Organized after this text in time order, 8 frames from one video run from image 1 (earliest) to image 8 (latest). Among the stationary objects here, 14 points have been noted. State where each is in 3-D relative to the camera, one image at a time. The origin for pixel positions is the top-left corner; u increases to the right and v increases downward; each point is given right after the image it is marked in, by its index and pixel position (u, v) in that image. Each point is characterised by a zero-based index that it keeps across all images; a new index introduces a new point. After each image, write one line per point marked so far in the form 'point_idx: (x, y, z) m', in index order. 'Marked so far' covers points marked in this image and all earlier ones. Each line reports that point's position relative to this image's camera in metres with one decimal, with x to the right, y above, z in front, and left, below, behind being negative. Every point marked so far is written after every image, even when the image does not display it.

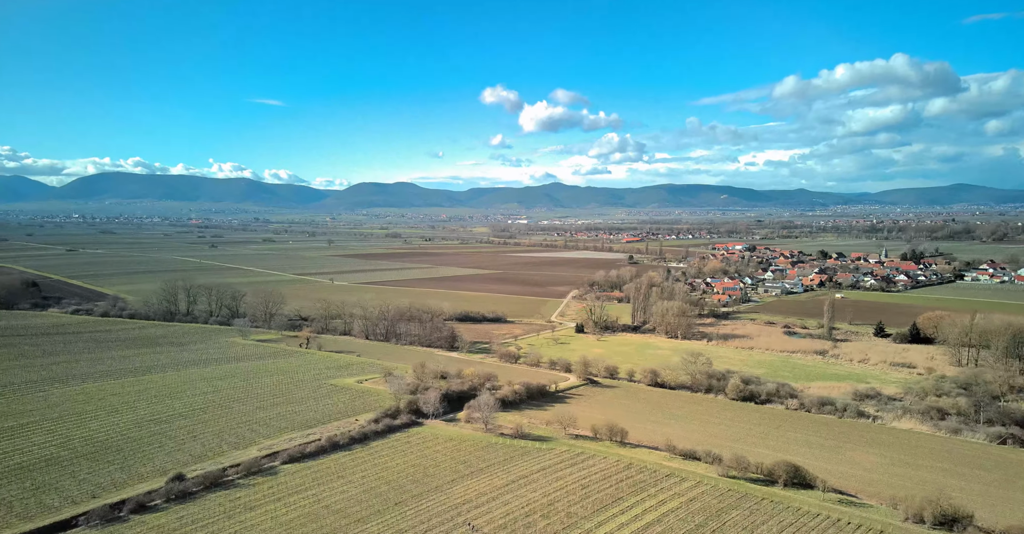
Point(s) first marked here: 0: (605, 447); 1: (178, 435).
0: (+2.6, -5.2, +17.5) m
1: (-9.7, -4.9, +17.8) m
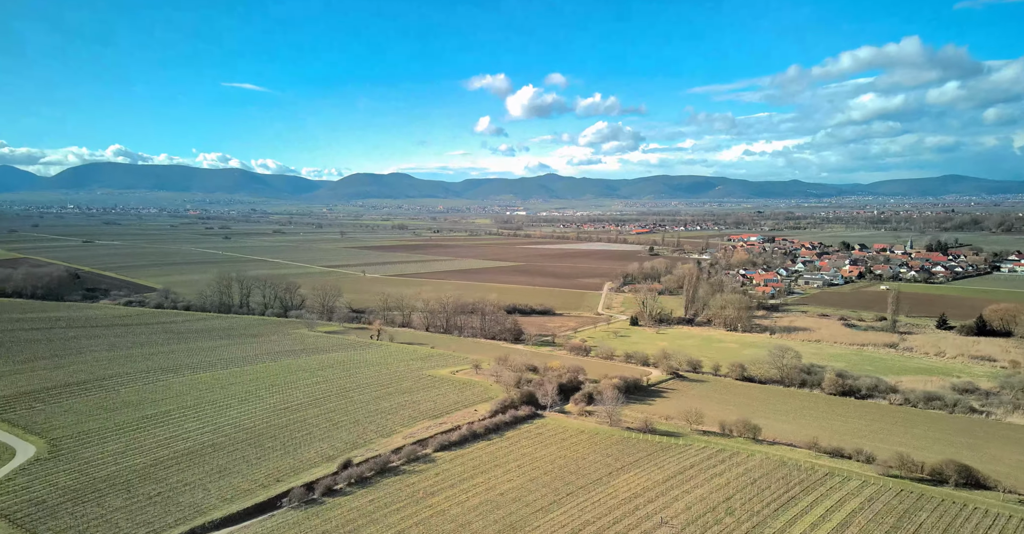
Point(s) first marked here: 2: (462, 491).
0: (+6.3, -4.9, +17.0) m
1: (-5.9, -4.6, +18.1) m
2: (-1.0, -4.5, +12.3) m
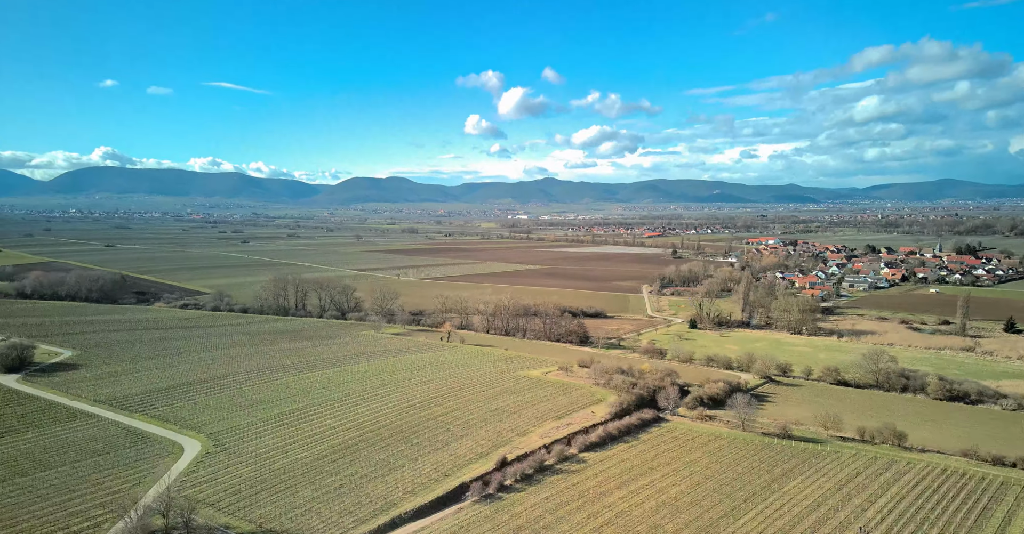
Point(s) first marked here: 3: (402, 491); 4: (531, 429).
0: (+10.0, -4.8, +16.4) m
1: (-2.1, -4.7, +18.2) m
2: (+2.4, -4.4, +12.1) m
3: (-2.1, -4.4, +12.2) m
4: (+0.5, -4.6, +17.4) m
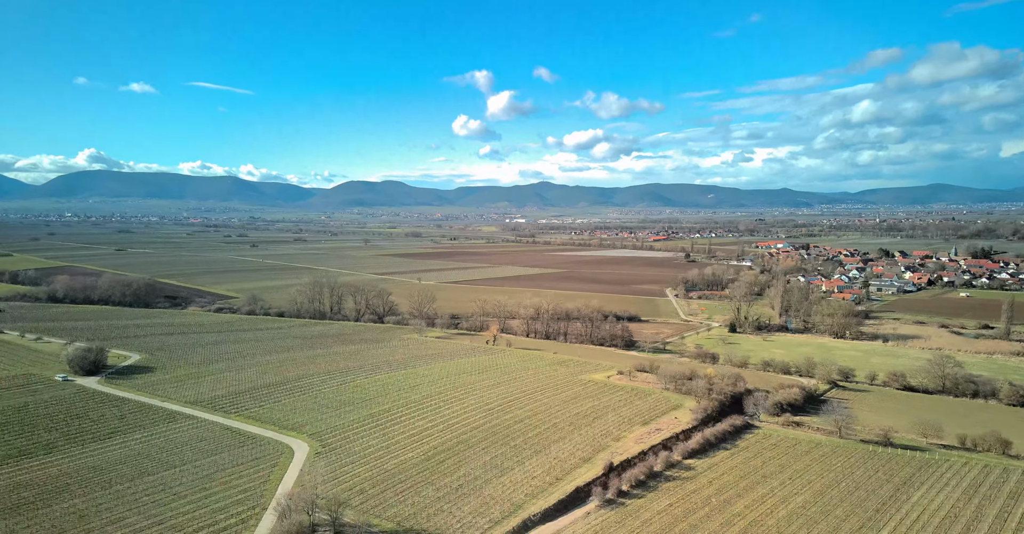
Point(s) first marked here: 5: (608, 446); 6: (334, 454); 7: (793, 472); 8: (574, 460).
0: (+12.6, -4.9, +15.9) m
1: (+0.6, -4.8, +18.3) m
2: (+4.8, -4.5, +12.0) m
3: (+0.3, -4.5, +12.2) m
4: (+3.1, -4.7, +17.3) m
5: (+2.5, -4.7, +16.0) m
6: (-4.4, -4.6, +15.0) m
7: (+6.3, -4.6, +13.9) m
8: (+1.6, -4.6, +14.7) m
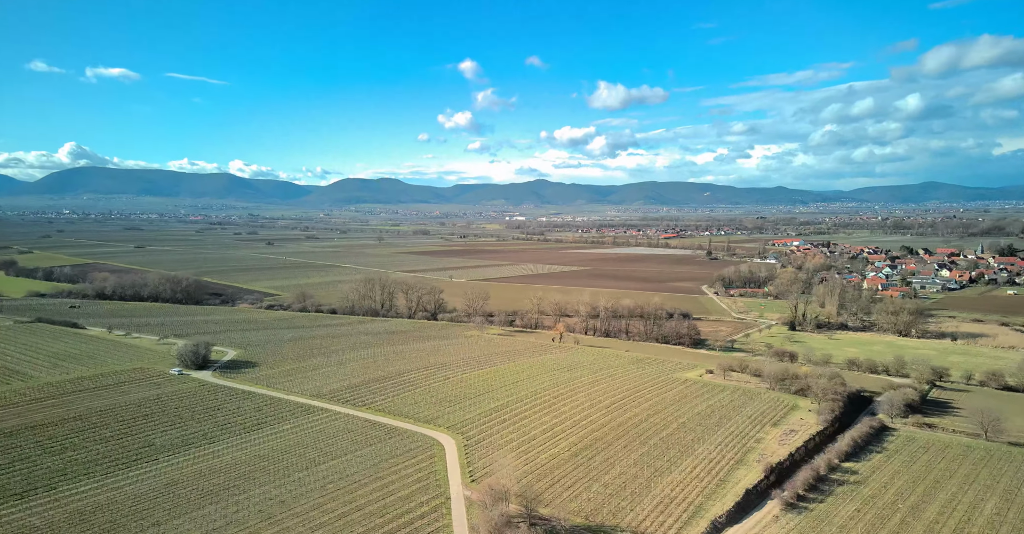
0: (+16.3, -4.9, +15.1) m
1: (+4.4, -4.7, +18.2) m
2: (+8.2, -4.5, +11.7) m
3: (+3.8, -4.5, +12.2) m
4: (+6.9, -4.7, +17.1) m
5: (+6.2, -4.6, +15.8) m
6: (-0.8, -4.6, +15.3) m
7: (+9.9, -4.6, +13.5) m
8: (+5.2, -4.6, +14.6) m
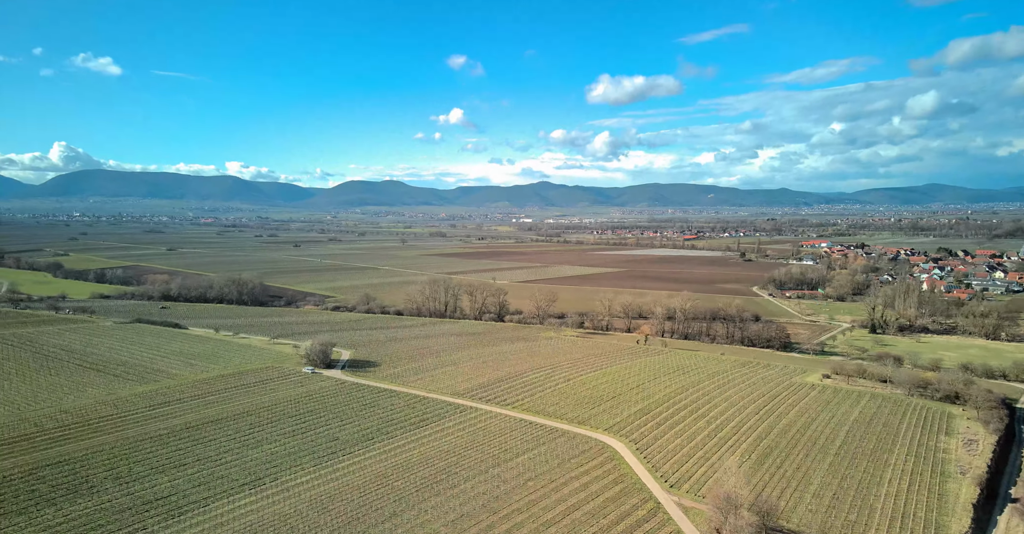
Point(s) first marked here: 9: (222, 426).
0: (+20.8, -4.9, +13.9) m
1: (+9.2, -4.8, +18.0) m
2: (+12.5, -4.6, +11.1) m
3: (+8.1, -4.6, +12.0) m
4: (+11.6, -4.7, +16.7) m
5: (+10.8, -4.7, +15.4) m
6: (+3.8, -4.7, +15.5) m
7: (+14.3, -4.6, +12.8) m
8: (+9.7, -4.7, +14.3) m
9: (-9.2, -5.1, +19.4) m
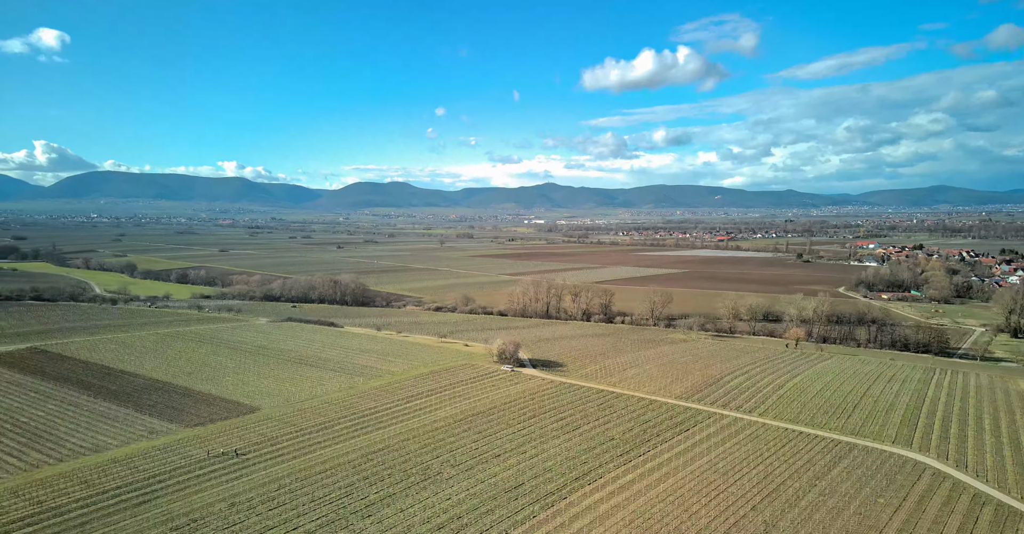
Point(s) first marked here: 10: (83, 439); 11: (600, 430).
0: (+28.3, -5.0, +11.4) m
1: (+17.3, -4.9, +16.9) m
2: (+19.7, -4.7, +9.7) m
3: (+15.5, -4.7, +11.1) m
4: (+19.5, -4.9, +15.3) m
5: (+18.6, -4.8, +14.1) m
6: (+11.6, -4.8, +15.1) m
7: (+21.7, -4.7, +11.1) m
8: (+17.3, -4.8, +13.1) m
9: (-0.7, -5.2, +20.7) m
10: (-13.8, -5.6, +19.8) m
11: (+2.9, -5.1, +19.2) m
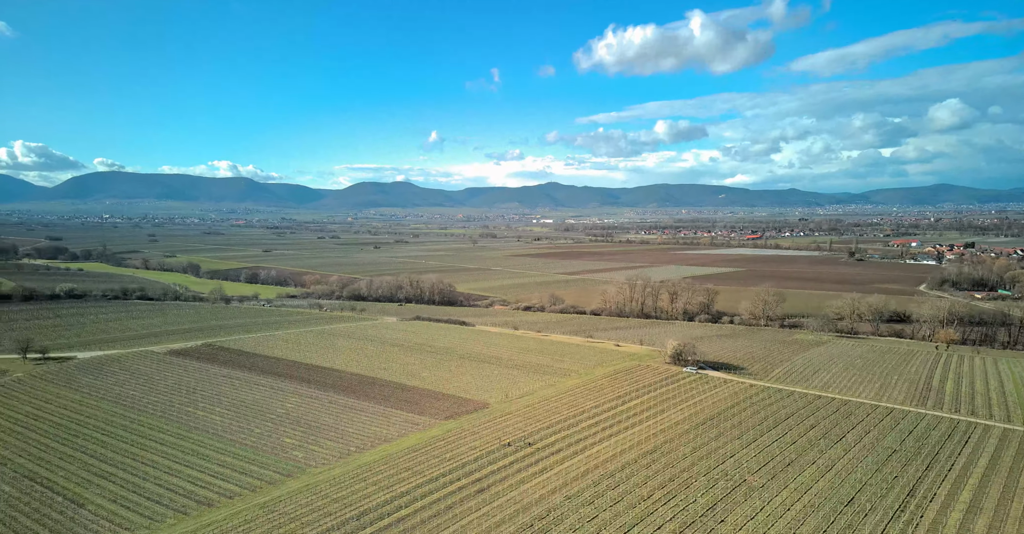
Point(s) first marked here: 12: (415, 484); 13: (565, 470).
0: (+35.4, -5.1, +8.4) m
1: (+25.2, -5.0, +15.1) m
2: (+26.7, -4.8, +7.7) m
3: (+22.7, -4.8, +9.6) m
4: (+27.2, -4.9, +13.3) m
5: (+26.1, -4.9, +12.2) m
6: (+19.3, -5.0, +14.0) m
7: (+28.9, -4.8, +8.9) m
8: (+24.8, -4.9, +11.4) m
9: (+7.7, -5.4, +21.0) m
10: (-5.4, -5.8, +21.6) m
11: (+11.2, -5.2, +19.1) m
12: (-2.5, -5.6, +15.9) m
13: (+1.4, -5.5, +16.7) m
